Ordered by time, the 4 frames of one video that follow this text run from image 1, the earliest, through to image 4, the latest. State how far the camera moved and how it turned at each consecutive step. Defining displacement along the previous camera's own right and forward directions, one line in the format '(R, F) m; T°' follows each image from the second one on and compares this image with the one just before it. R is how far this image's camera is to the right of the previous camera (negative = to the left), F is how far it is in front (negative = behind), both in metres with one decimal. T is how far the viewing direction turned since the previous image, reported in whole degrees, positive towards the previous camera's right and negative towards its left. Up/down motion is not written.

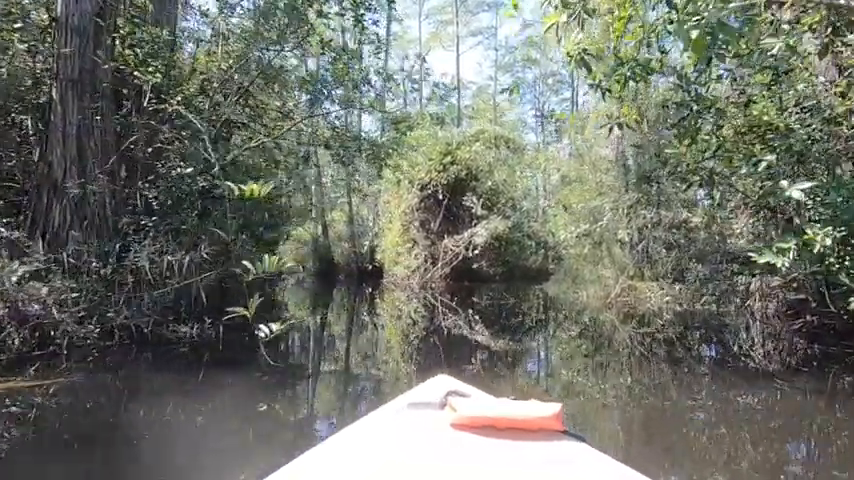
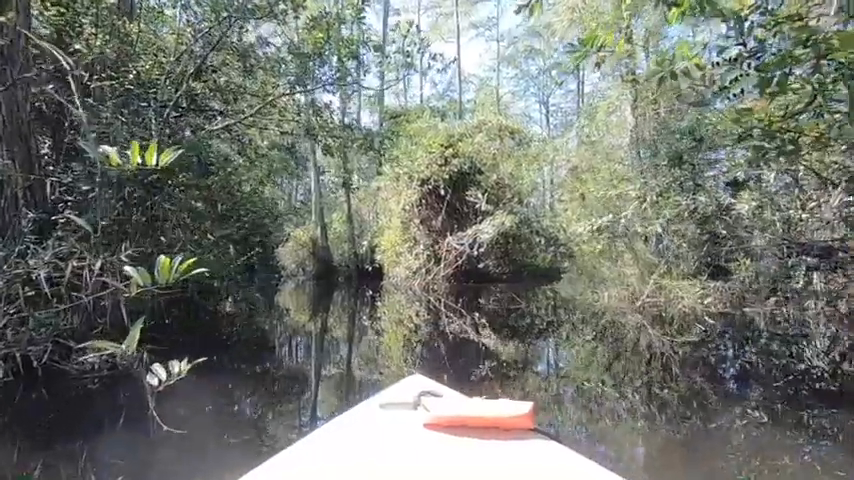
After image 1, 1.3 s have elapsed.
(0.0, +0.7) m; 0°
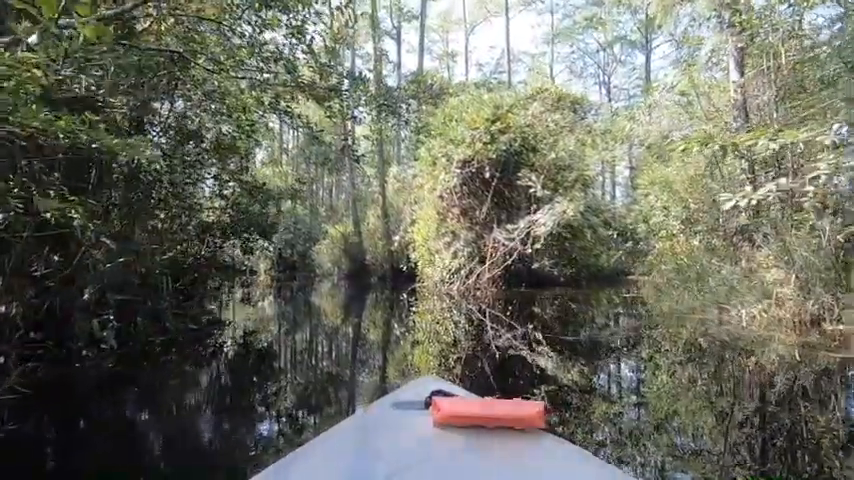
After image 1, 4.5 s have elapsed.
(+0.1, +1.9) m; -4°
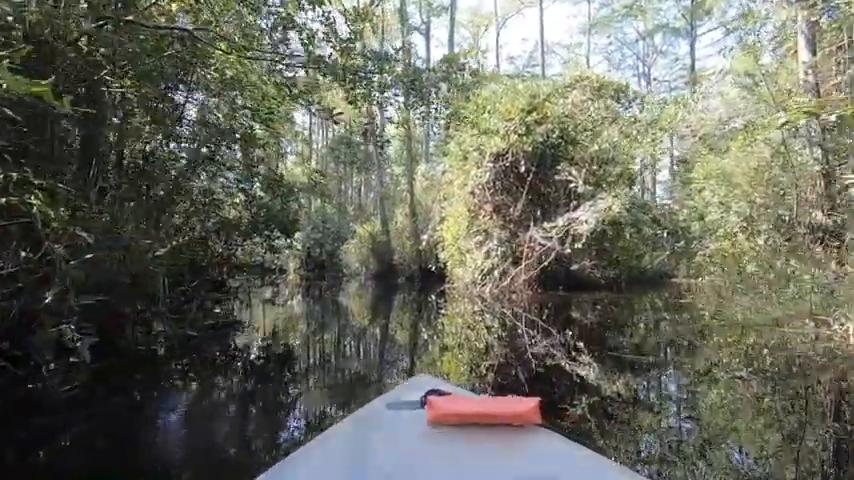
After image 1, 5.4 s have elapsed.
(0.0, +0.6) m; -3°
